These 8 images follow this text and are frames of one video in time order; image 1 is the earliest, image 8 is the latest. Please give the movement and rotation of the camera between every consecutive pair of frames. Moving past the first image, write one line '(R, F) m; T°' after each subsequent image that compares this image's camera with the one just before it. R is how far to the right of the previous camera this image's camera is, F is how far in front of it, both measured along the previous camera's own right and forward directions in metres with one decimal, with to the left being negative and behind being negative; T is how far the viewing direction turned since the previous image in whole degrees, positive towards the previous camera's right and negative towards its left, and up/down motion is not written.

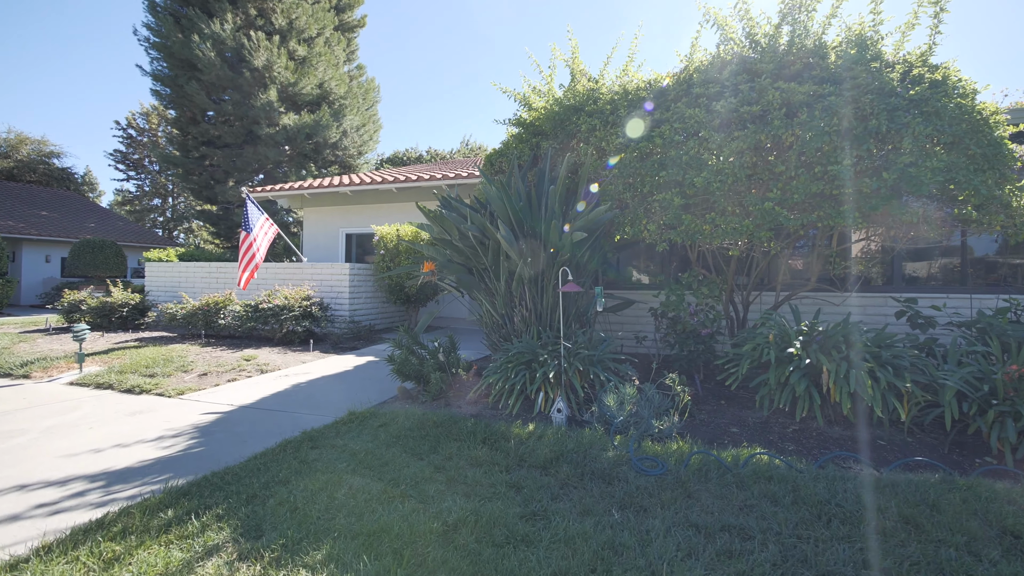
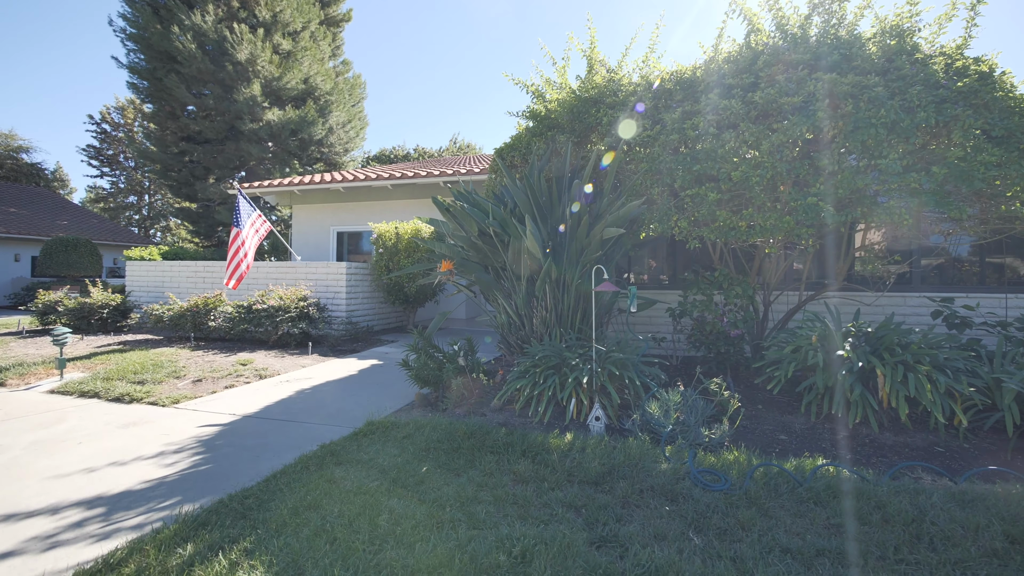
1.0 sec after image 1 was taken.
(-0.4, +0.3) m; +2°
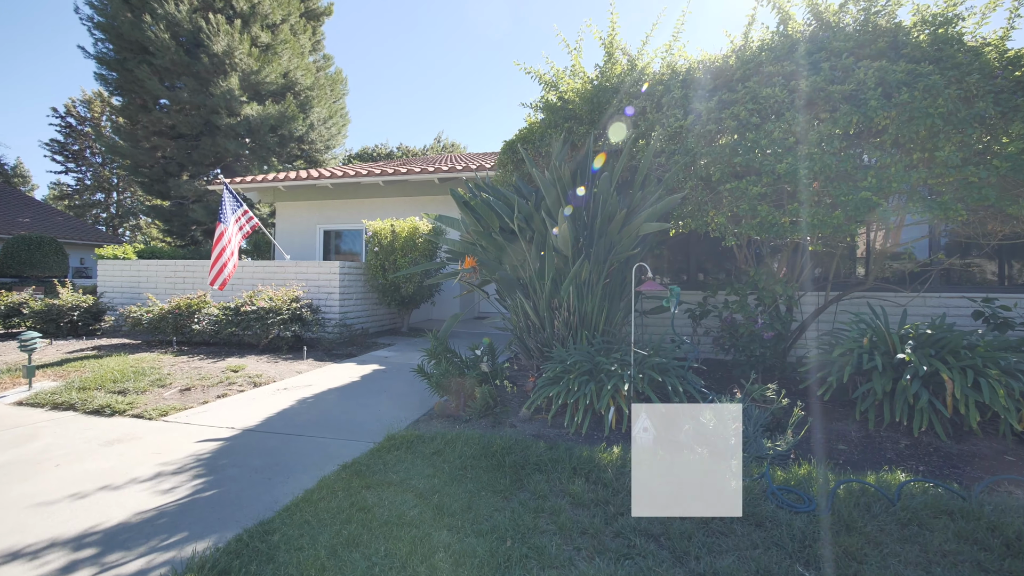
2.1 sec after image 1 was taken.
(-0.4, +0.3) m; +2°
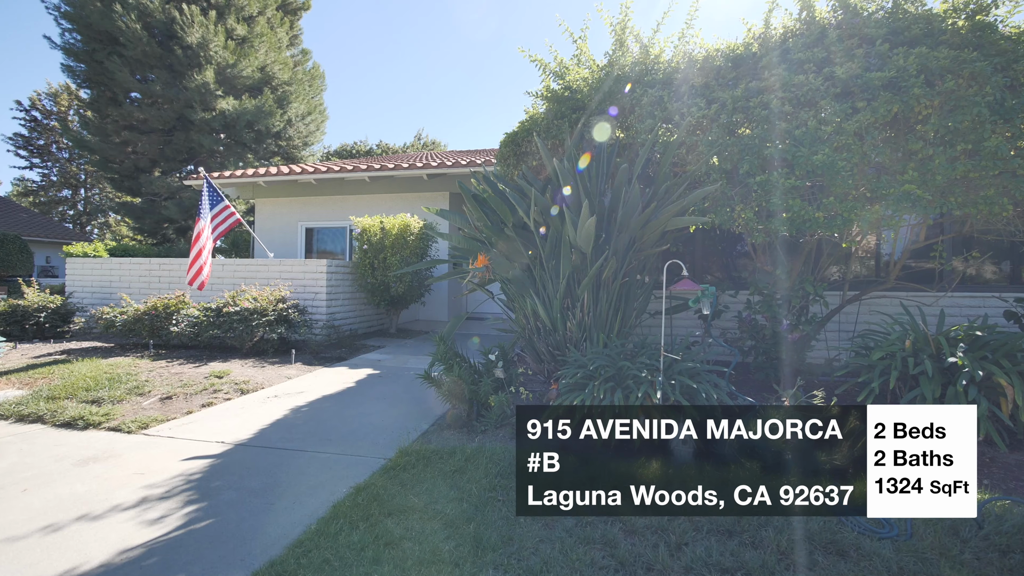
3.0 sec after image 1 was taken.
(-0.3, +0.3) m; +2°
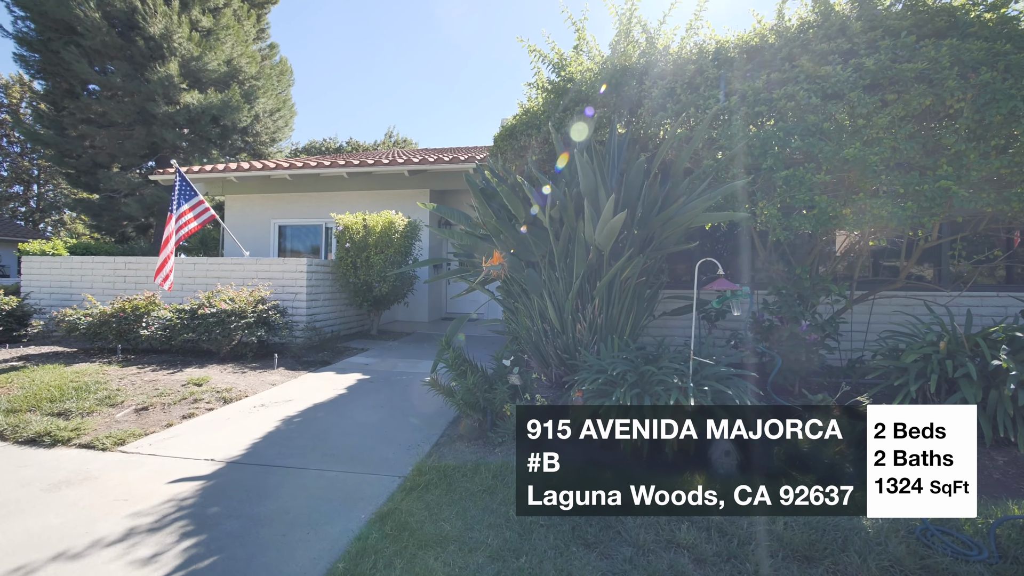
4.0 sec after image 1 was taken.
(-0.3, +0.3) m; +3°
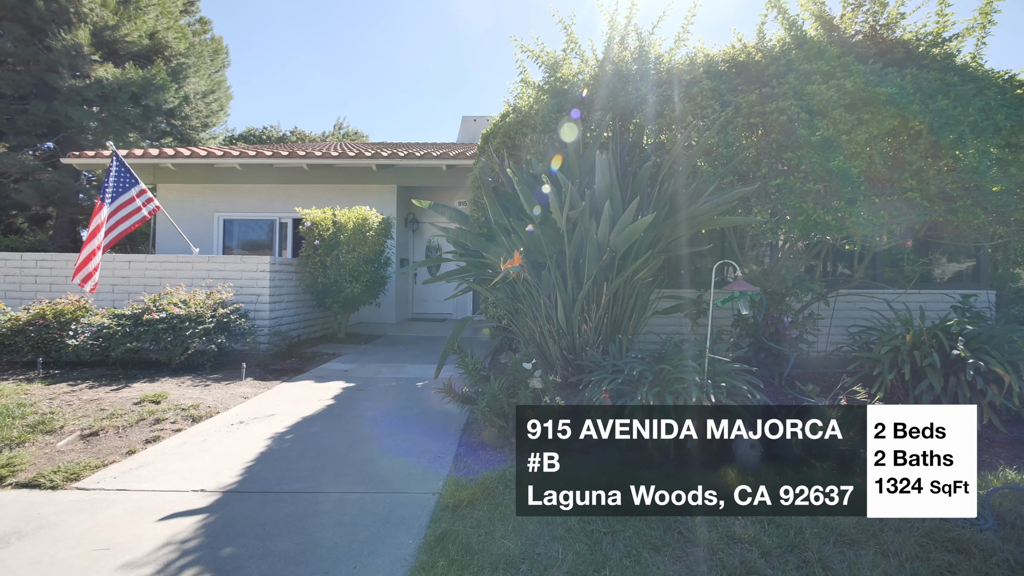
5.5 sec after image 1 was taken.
(-0.6, +0.1) m; +8°
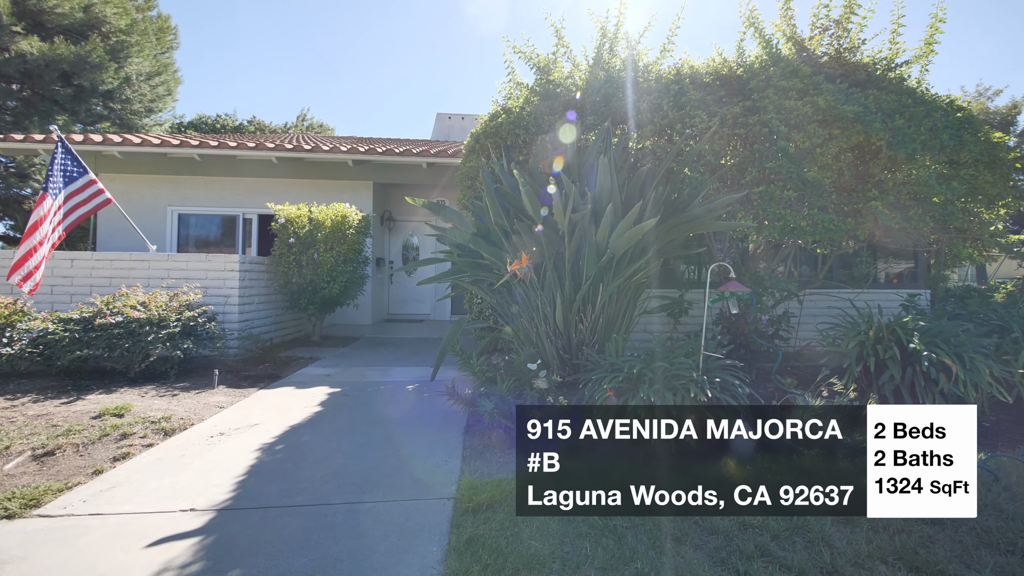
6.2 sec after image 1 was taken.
(-0.5, 0.0) m; +6°
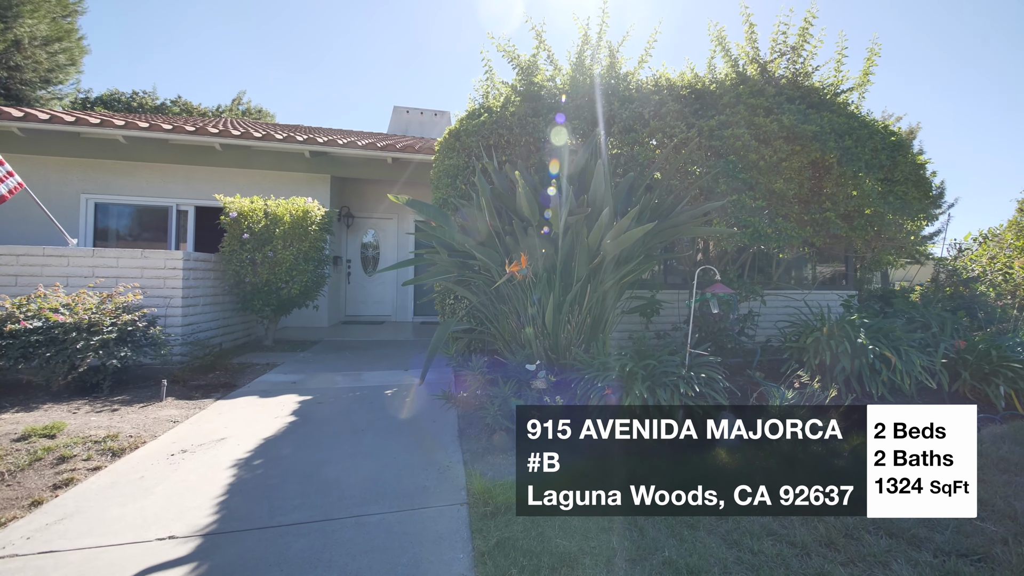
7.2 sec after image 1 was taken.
(-0.7, +0.1) m; +10°
